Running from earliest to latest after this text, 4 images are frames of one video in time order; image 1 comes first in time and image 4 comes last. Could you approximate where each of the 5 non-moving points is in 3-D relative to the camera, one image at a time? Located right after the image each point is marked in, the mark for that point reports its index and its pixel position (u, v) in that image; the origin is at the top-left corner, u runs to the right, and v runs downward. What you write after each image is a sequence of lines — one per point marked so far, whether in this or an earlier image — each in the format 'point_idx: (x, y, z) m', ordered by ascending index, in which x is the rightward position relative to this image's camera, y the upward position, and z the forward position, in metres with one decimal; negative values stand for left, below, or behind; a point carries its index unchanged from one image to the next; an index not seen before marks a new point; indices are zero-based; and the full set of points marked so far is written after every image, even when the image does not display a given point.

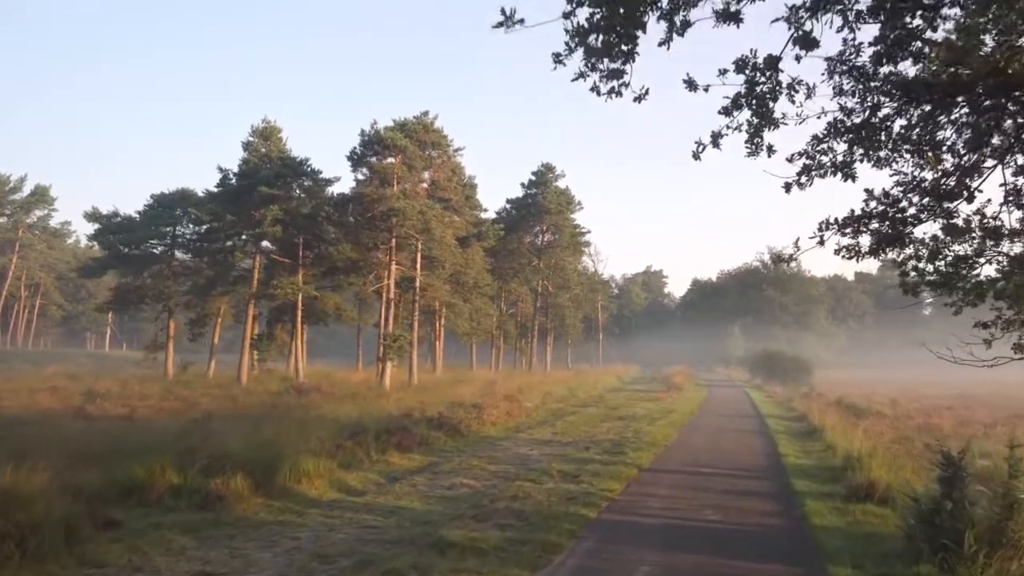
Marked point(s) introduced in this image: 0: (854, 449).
0: (+5.3, -2.5, +12.4) m
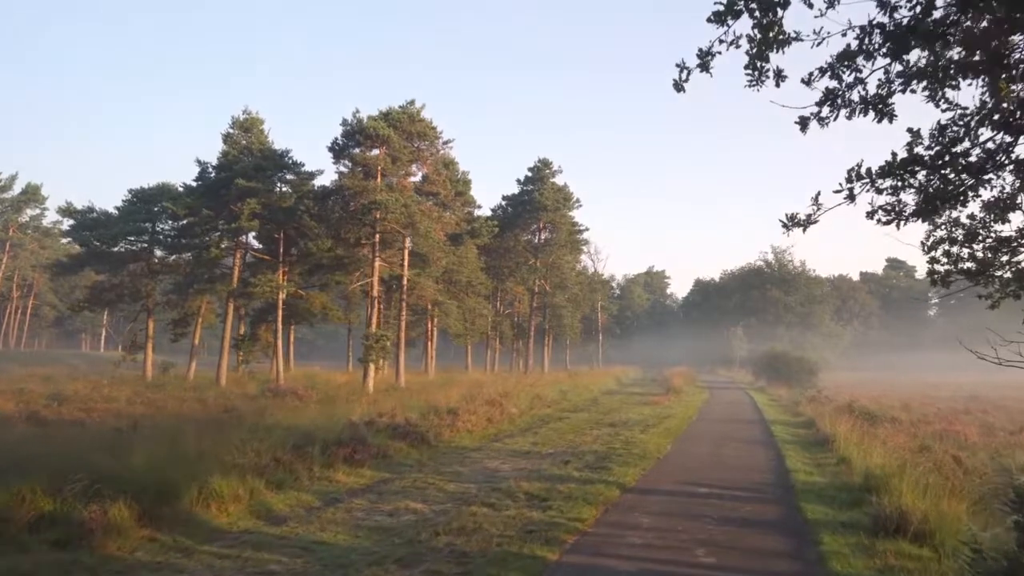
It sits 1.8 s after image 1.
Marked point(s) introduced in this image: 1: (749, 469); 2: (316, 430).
0: (+4.8, -2.4, +10.7) m
1: (+3.6, -2.7, +12.1) m
2: (-3.5, -2.5, +14.1) m
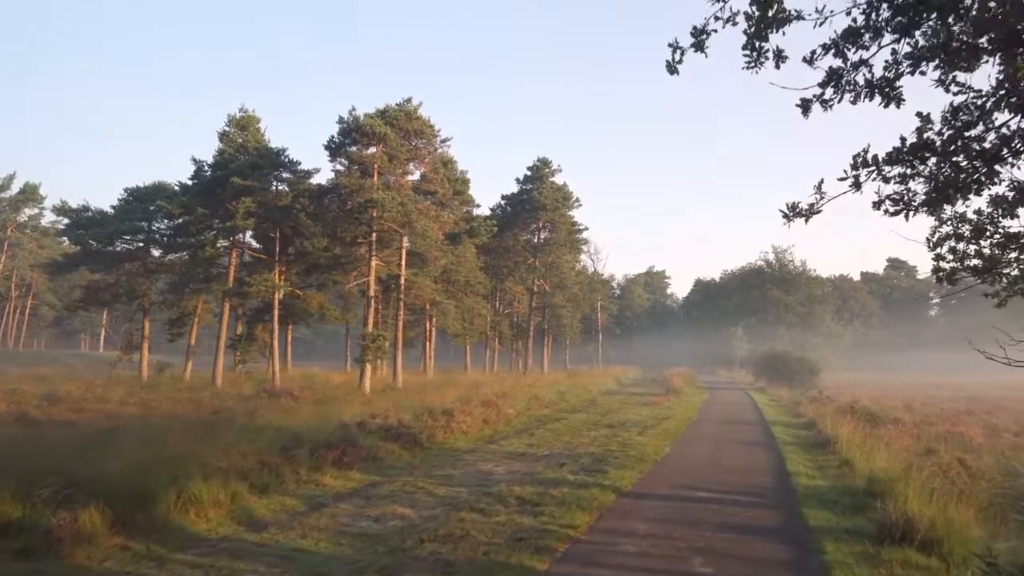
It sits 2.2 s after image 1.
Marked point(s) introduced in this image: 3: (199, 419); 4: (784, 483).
0: (+4.7, -2.3, +10.4) m
1: (+3.5, -2.7, +11.8) m
2: (-3.6, -2.5, +13.8) m
3: (-7.0, -2.9, +17.9) m
4: (+3.7, -2.6, +10.7) m
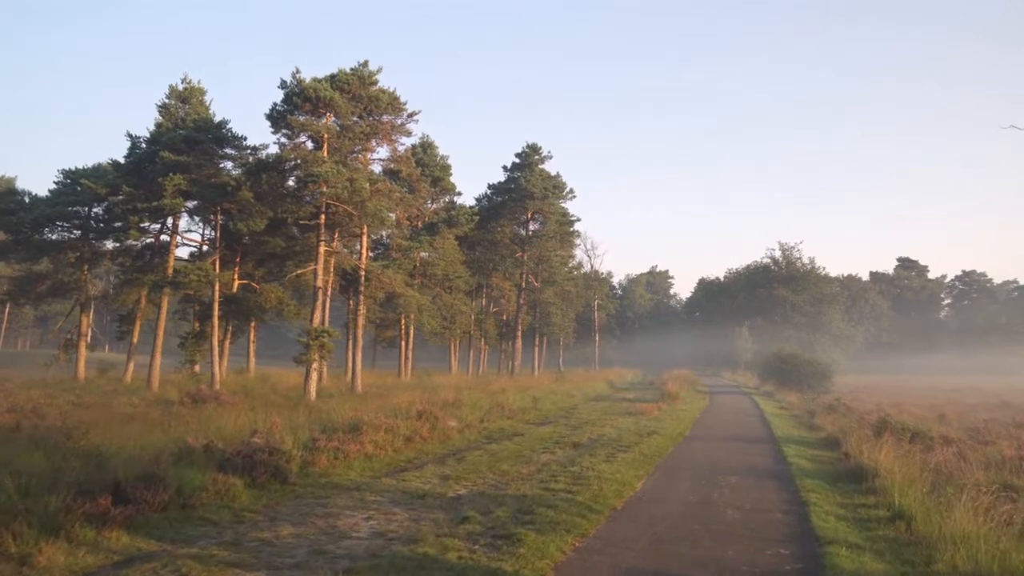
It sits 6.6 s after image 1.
0: (+3.5, -1.9, +6.1) m
1: (+2.3, -2.3, +7.5) m
2: (-4.8, -2.1, +9.6) m
3: (-8.2, -2.5, +13.7) m
4: (+2.4, -2.2, +6.4) m
